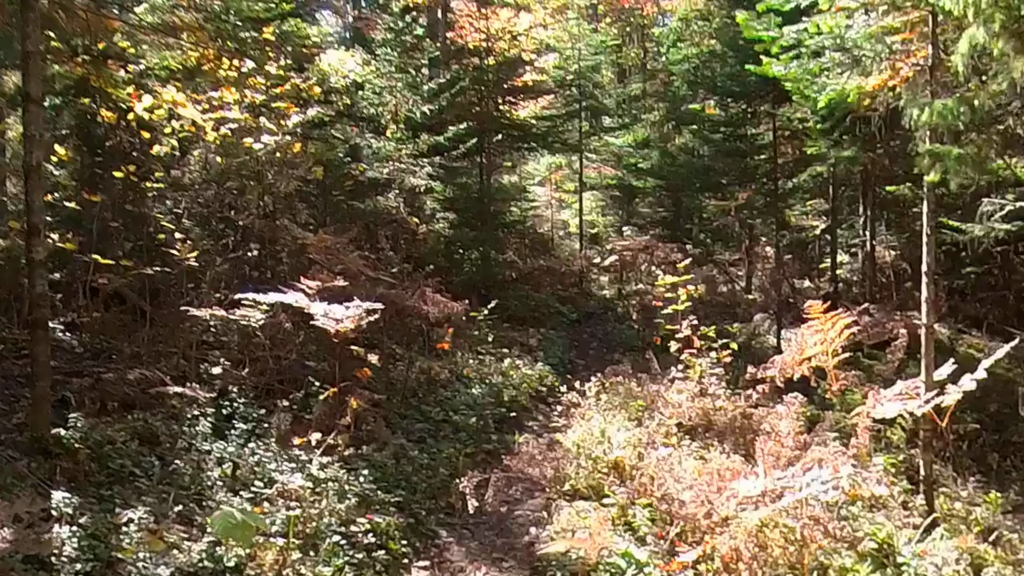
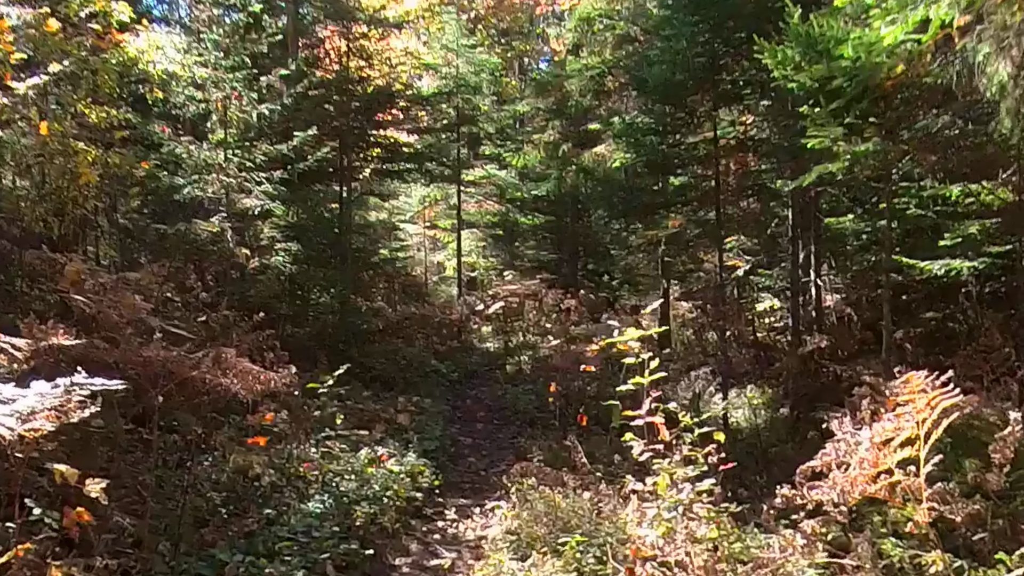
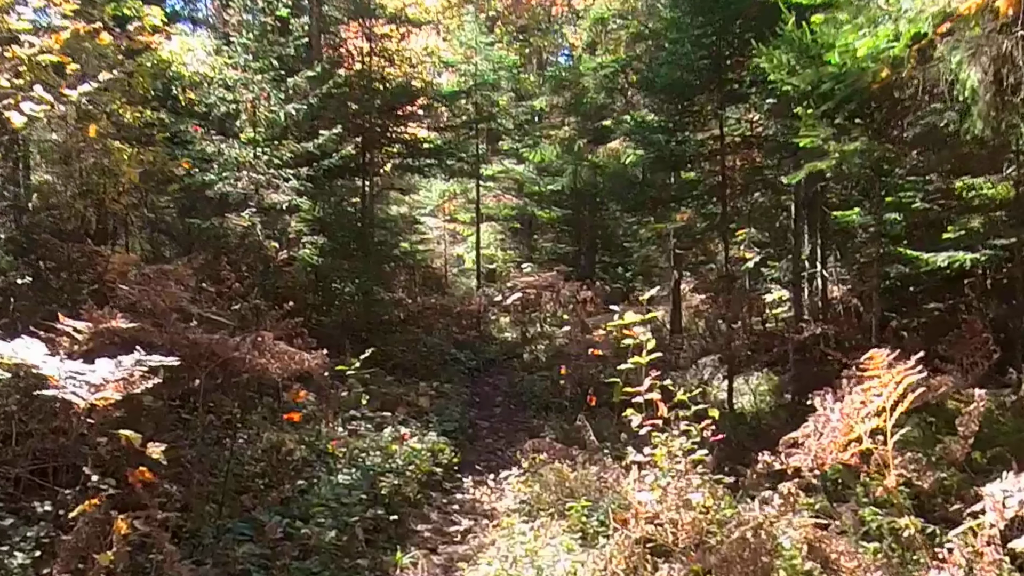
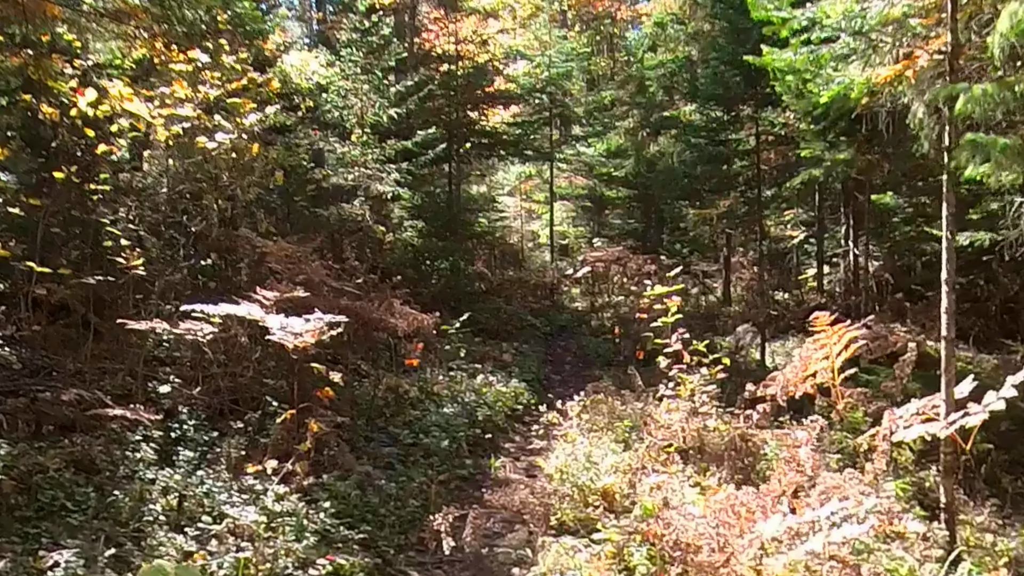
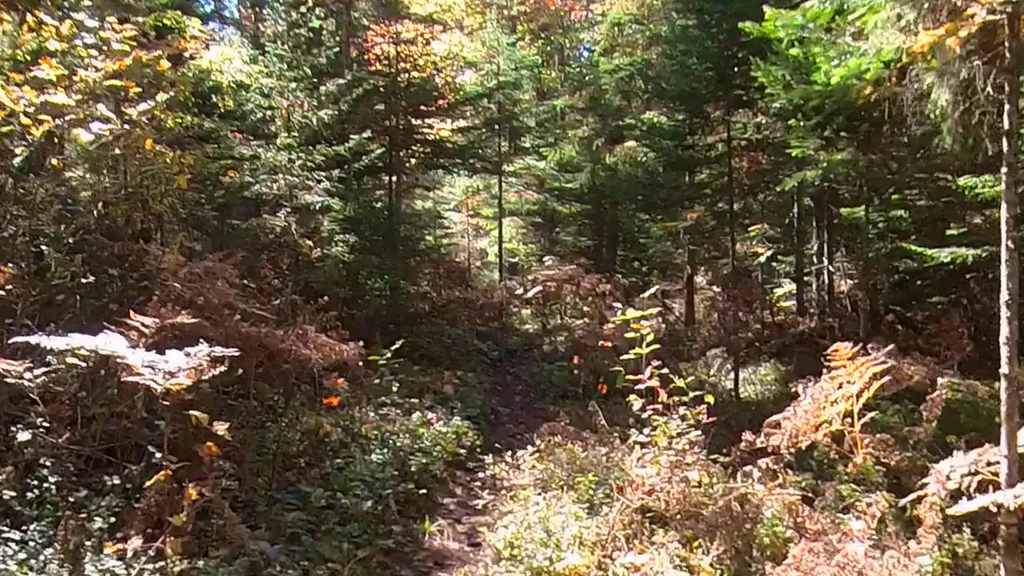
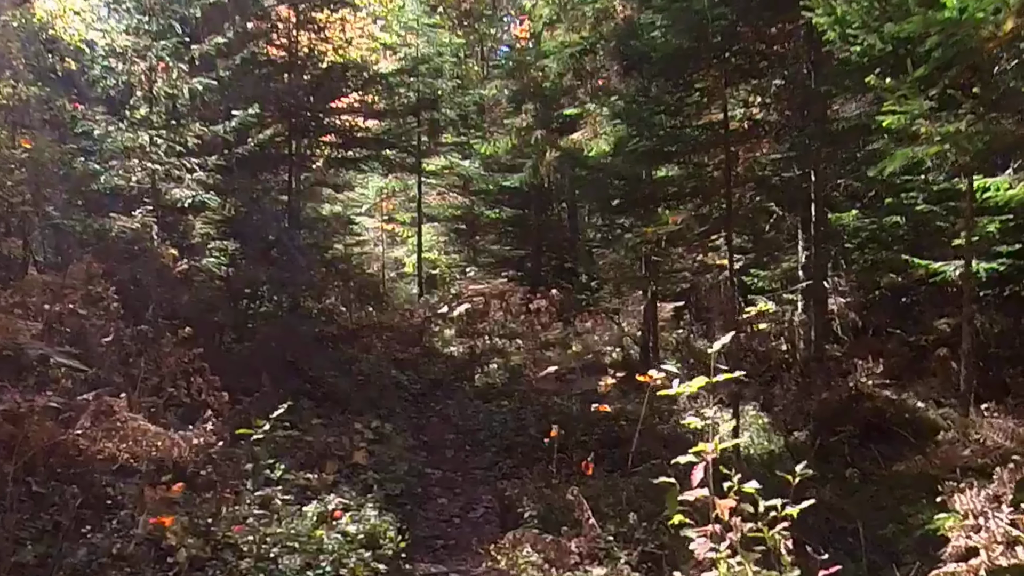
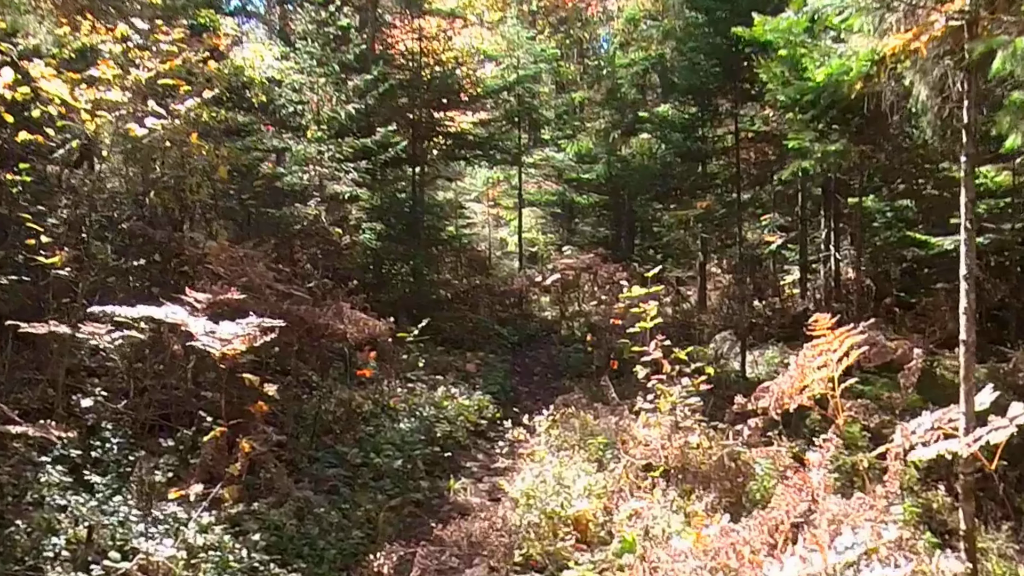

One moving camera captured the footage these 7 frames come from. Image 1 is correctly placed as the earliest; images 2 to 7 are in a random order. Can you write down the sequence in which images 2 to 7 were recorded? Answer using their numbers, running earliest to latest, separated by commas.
4, 7, 5, 3, 2, 6
